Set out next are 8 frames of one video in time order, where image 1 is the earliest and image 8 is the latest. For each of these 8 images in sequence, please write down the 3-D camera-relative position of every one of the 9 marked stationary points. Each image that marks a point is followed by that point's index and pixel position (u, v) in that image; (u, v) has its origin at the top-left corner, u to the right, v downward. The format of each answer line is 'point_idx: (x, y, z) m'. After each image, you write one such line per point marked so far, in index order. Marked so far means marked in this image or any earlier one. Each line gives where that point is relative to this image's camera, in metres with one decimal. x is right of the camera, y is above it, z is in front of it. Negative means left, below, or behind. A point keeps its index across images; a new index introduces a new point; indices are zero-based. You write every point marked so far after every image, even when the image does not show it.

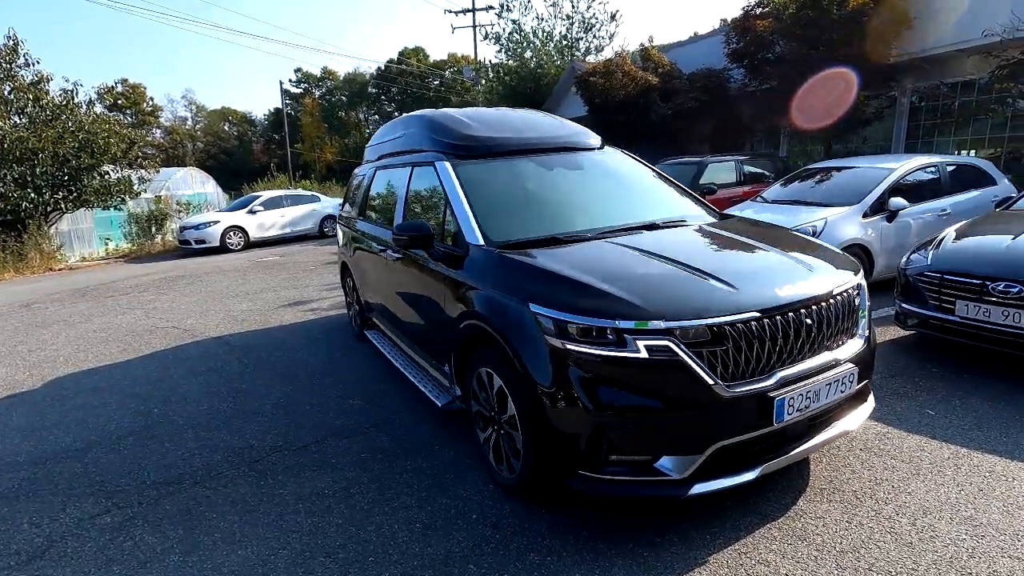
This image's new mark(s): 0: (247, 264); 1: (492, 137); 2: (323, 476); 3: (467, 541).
0: (-5.9, +0.5, +11.9) m
1: (-0.1, +1.1, +3.8) m
2: (-1.1, -1.1, +3.1) m
3: (-0.2, -1.2, +2.4) m
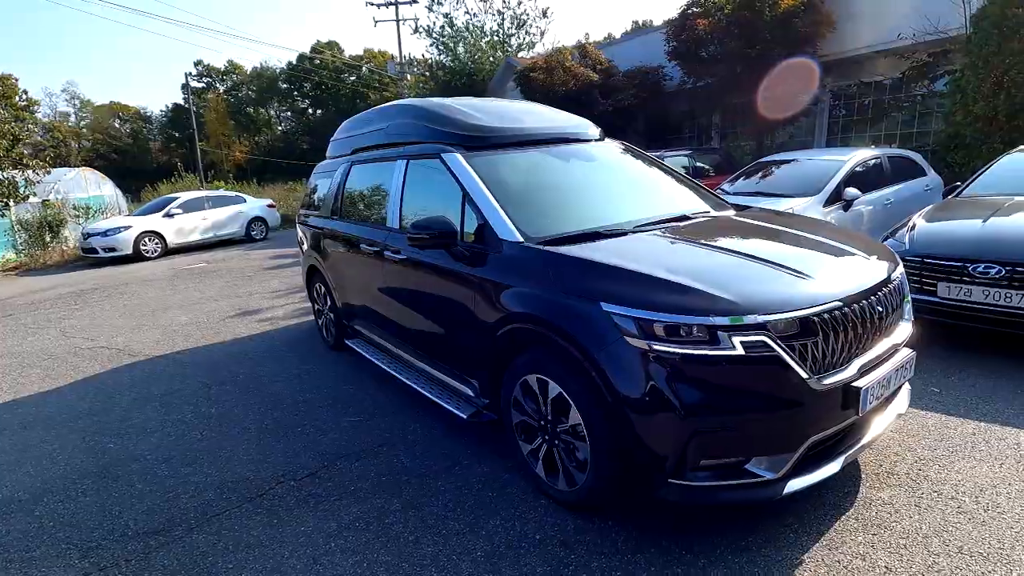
0: (-6.9, +0.3, +10.8) m
1: (-0.1, +1.1, +3.6) m
2: (-0.8, -1.1, +2.8) m
3: (+0.1, -1.2, +2.2) m
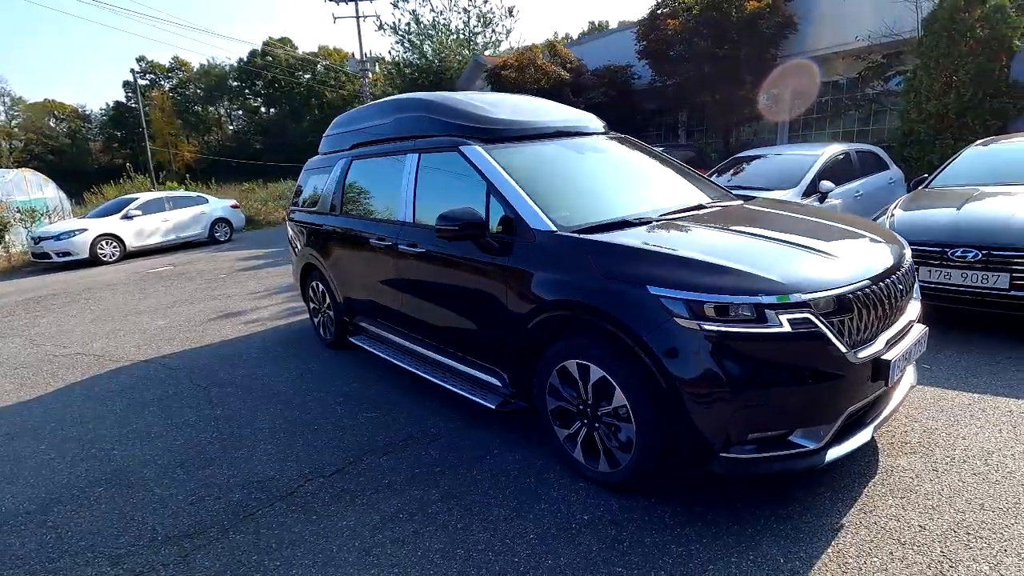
0: (-7.3, +0.2, +10.3) m
1: (0.0, +1.1, +3.7) m
2: (-0.6, -1.1, +2.8) m
3: (+0.4, -1.1, +2.3) m
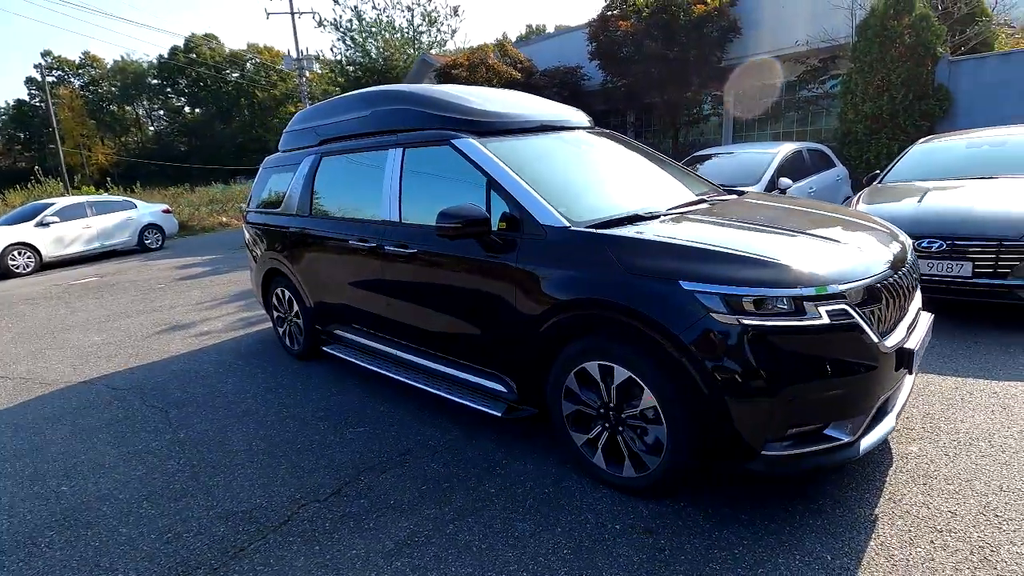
0: (-8.0, 0.0, +9.4) m
1: (0.0, +1.1, +3.5) m
2: (-0.6, -1.1, +2.5) m
3: (+0.5, -1.1, +2.2) m
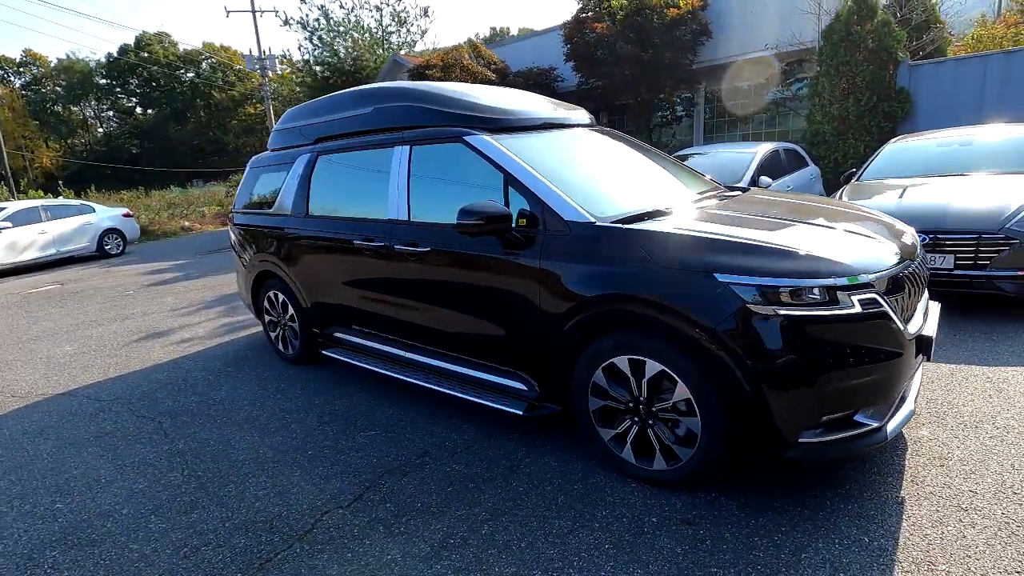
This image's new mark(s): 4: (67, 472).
0: (-8.2, -0.1, +8.9) m
1: (0.0, +1.2, +3.5) m
2: (-0.4, -1.1, +2.5) m
3: (+0.7, -1.1, +2.2) m
4: (-2.7, -1.1, +3.3) m
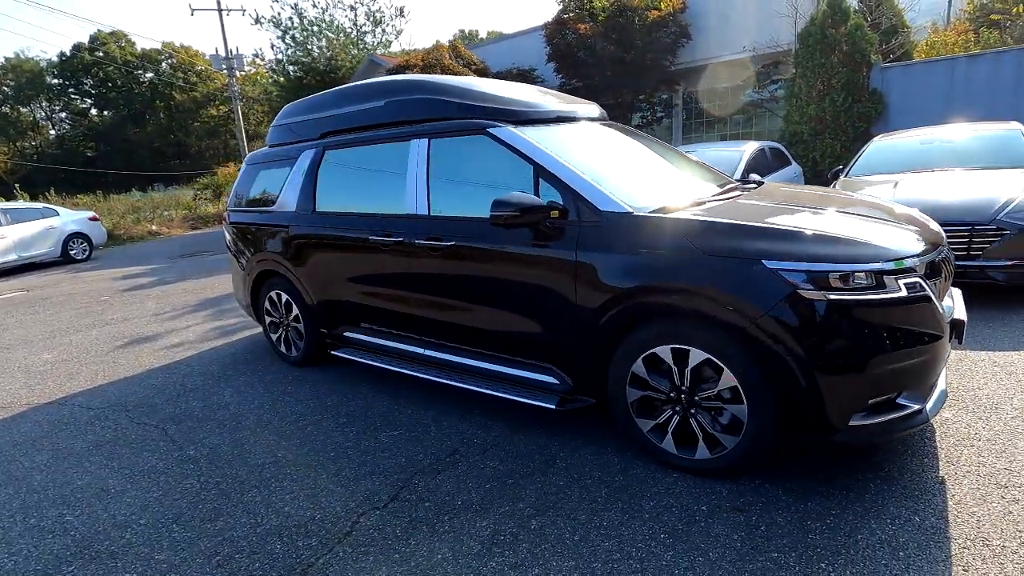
0: (-8.4, -0.3, +8.4) m
1: (+0.2, +1.2, +3.5) m
2: (-0.2, -1.1, +2.4) m
3: (+0.9, -1.0, +2.2) m
4: (-2.5, -1.1, +3.1) m
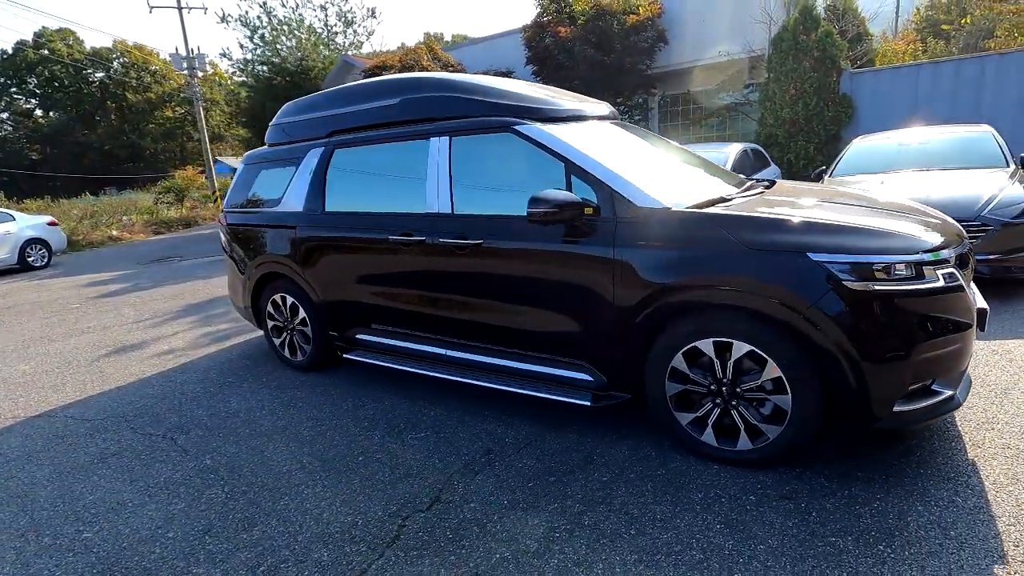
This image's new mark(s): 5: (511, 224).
0: (-8.5, -0.4, +7.8) m
1: (+0.3, +1.2, +3.5) m
2: (0.0, -1.0, +2.4) m
3: (+1.2, -1.0, +2.2) m
4: (-2.4, -1.1, +2.9) m
5: (0.0, +0.4, +3.1) m
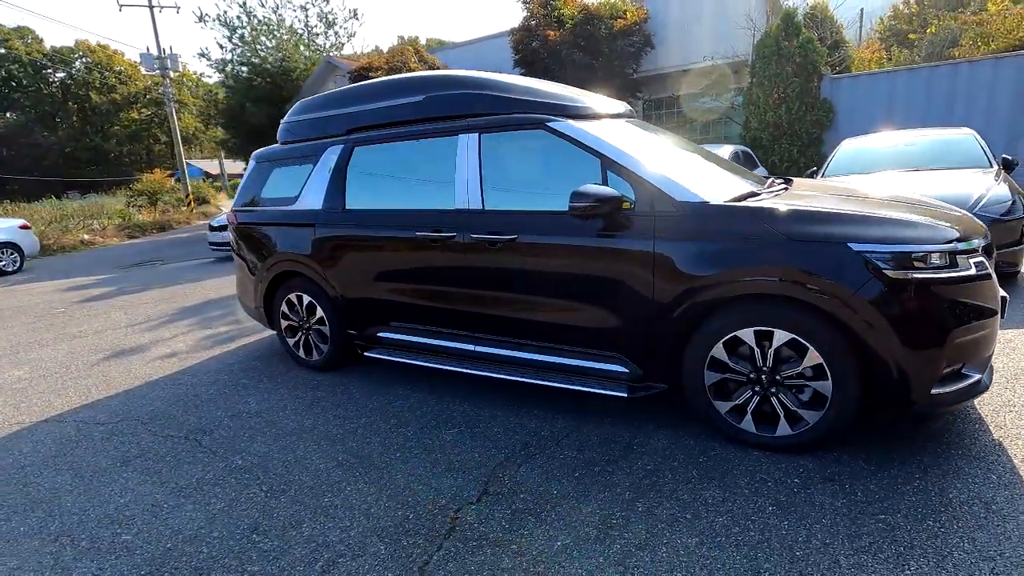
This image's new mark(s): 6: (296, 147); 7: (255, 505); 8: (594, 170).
0: (-8.5, -0.5, +7.5) m
1: (+0.5, +1.2, +3.5) m
2: (+0.3, -1.0, +2.4) m
3: (+1.4, -0.9, +2.3) m
4: (-2.1, -1.1, +2.8) m
5: (+0.2, +0.4, +3.2) m
6: (-1.8, +1.1, +4.4) m
7: (-1.3, -1.1, +2.7) m
8: (+0.4, +0.7, +3.1) m
